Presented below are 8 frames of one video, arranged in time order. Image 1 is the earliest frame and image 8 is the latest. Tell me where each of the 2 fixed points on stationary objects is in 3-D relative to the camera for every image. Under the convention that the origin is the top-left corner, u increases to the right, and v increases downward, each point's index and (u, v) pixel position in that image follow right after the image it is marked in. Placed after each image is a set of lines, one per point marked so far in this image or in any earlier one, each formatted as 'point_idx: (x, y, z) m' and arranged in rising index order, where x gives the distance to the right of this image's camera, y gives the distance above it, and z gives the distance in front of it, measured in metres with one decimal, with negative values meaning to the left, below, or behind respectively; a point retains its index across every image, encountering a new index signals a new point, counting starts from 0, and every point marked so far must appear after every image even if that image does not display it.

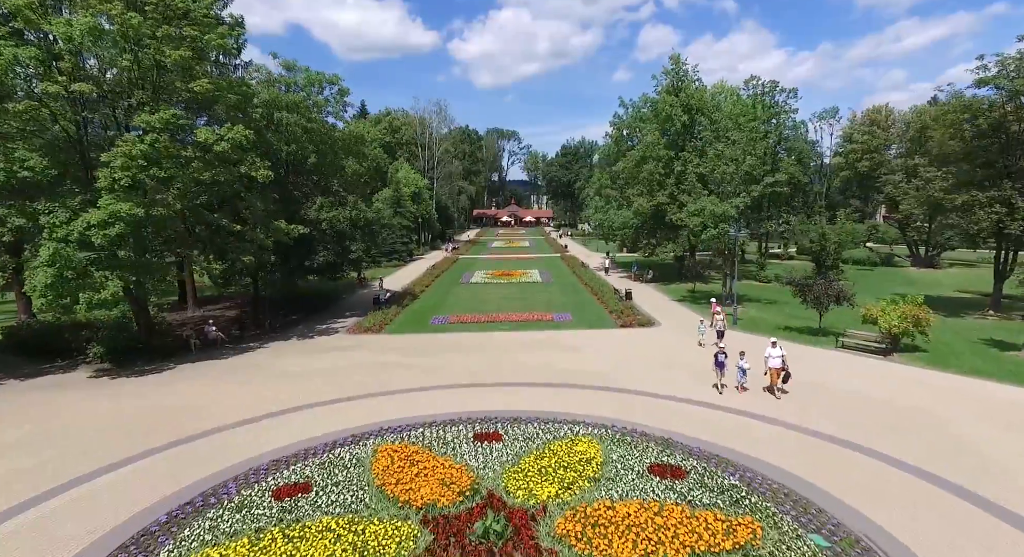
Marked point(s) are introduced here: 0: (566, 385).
0: (+1.5, -3.1, +15.7) m
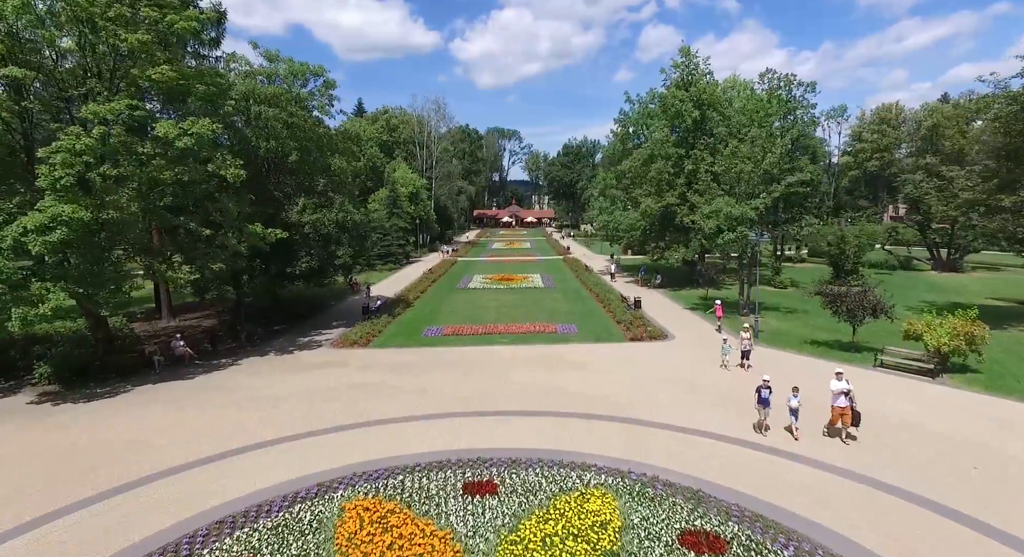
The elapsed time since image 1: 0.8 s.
0: (+1.5, -3.4, +13.7) m
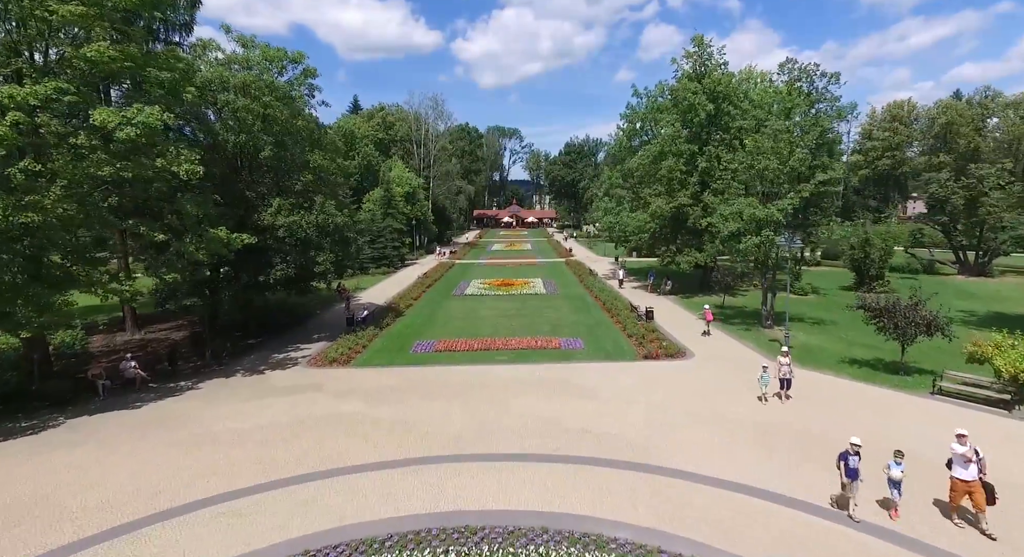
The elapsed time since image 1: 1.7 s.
0: (+1.4, -3.7, +11.4) m
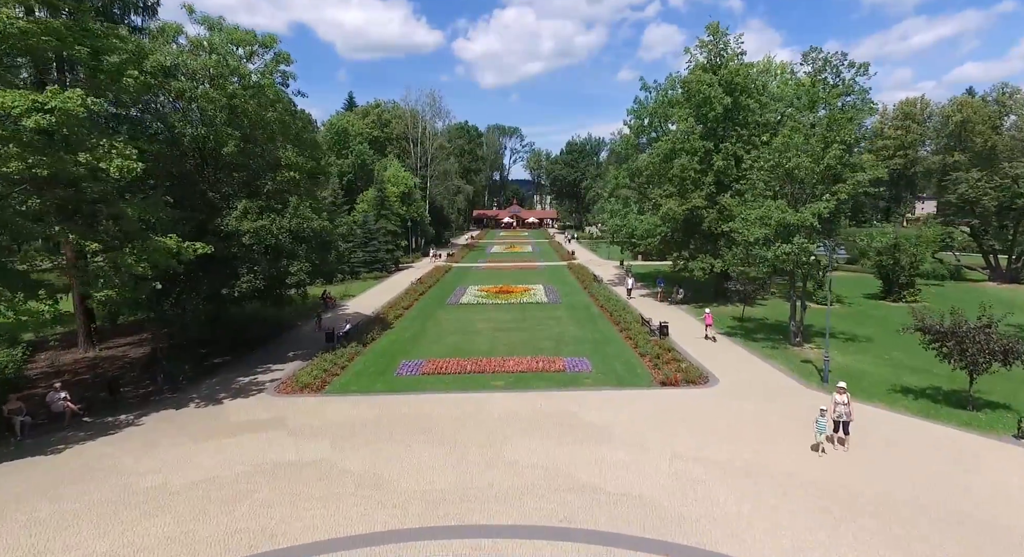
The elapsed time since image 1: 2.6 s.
0: (+1.4, -4.1, +9.0) m
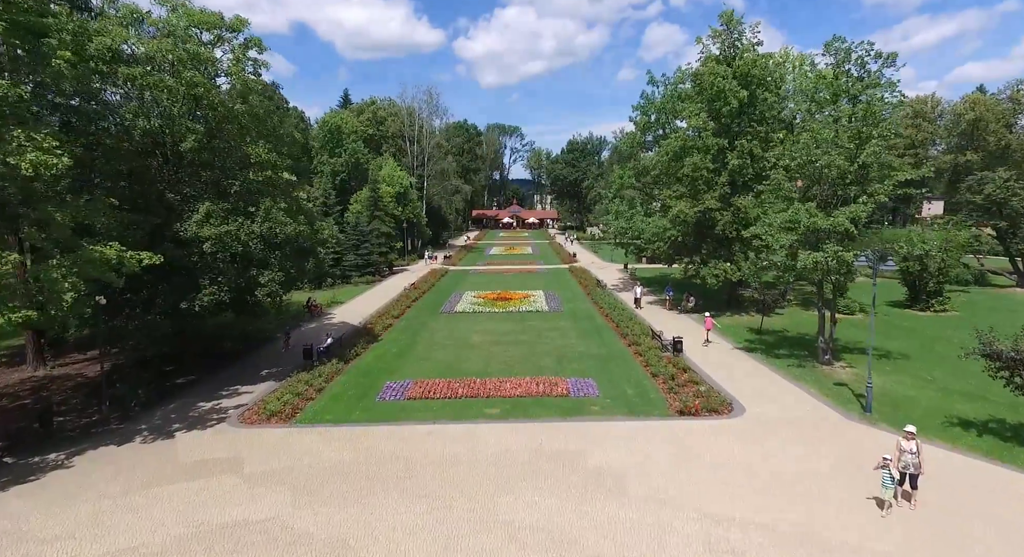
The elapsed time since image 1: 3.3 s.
0: (+1.3, -4.5, +7.0) m
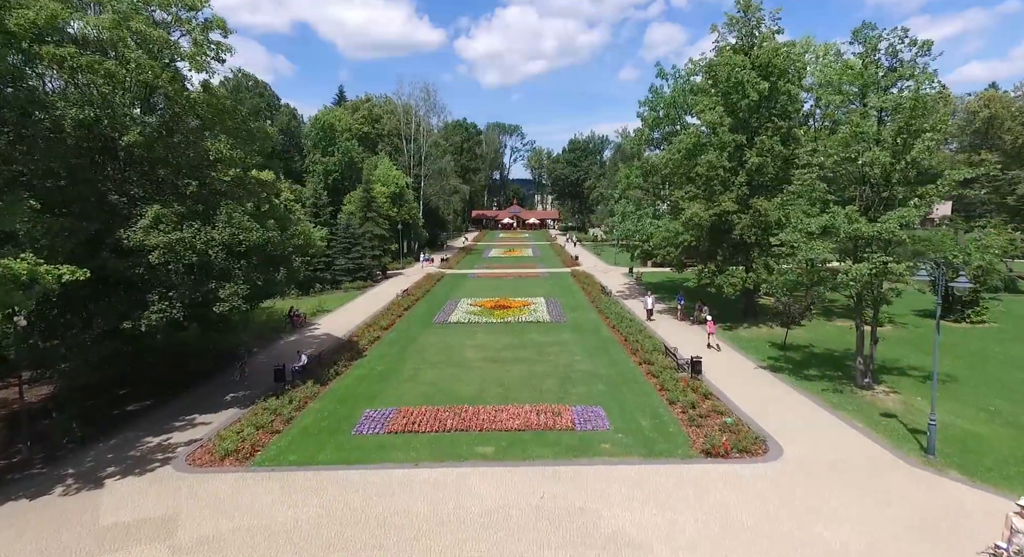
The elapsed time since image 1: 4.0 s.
0: (+1.2, -4.9, +4.8) m
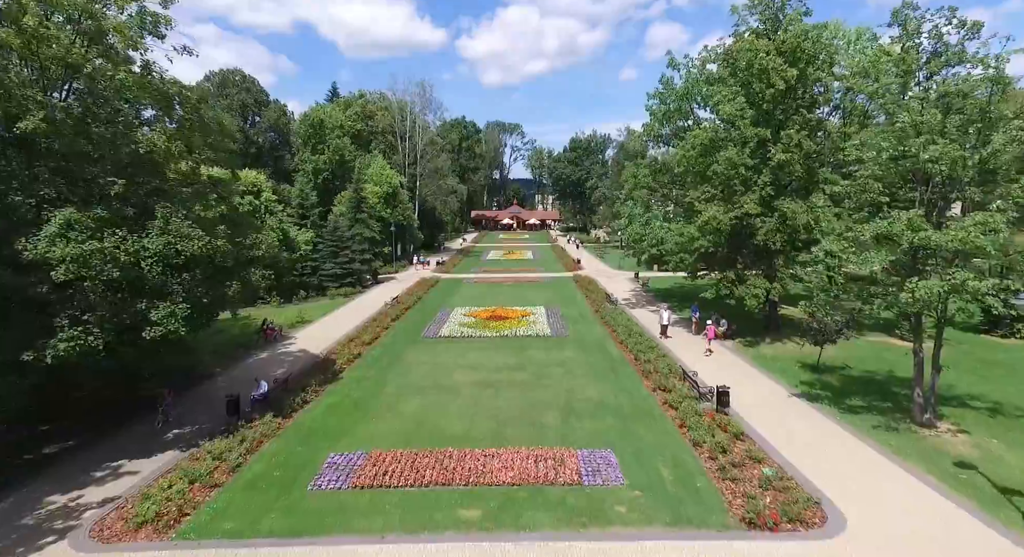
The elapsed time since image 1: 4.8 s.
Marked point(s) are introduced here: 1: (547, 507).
0: (+1.0, -5.3, +2.3) m
1: (+0.6, -4.3, +10.4) m
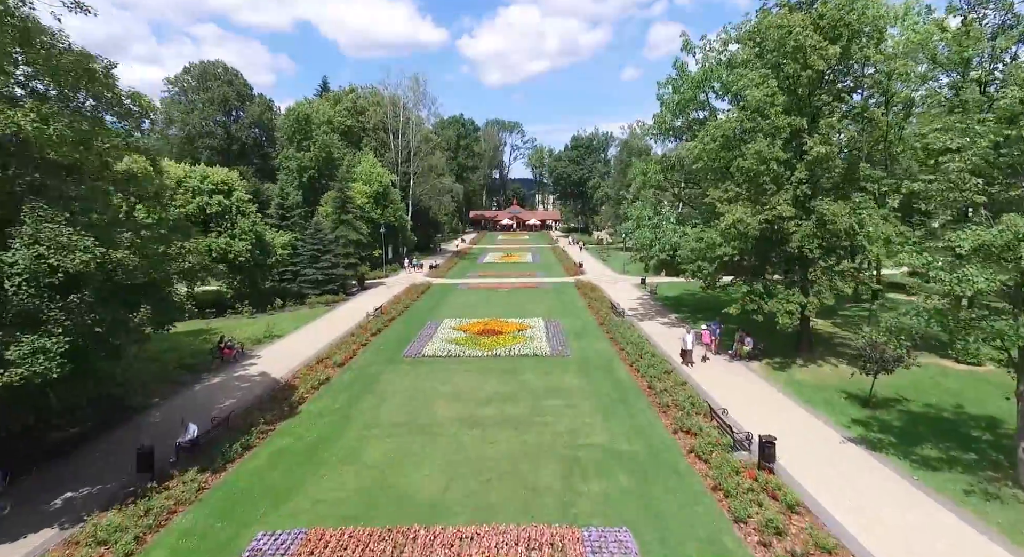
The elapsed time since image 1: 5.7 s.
0: (+0.7, -5.7, -0.7) m
1: (+0.4, -4.7, +7.4) m
